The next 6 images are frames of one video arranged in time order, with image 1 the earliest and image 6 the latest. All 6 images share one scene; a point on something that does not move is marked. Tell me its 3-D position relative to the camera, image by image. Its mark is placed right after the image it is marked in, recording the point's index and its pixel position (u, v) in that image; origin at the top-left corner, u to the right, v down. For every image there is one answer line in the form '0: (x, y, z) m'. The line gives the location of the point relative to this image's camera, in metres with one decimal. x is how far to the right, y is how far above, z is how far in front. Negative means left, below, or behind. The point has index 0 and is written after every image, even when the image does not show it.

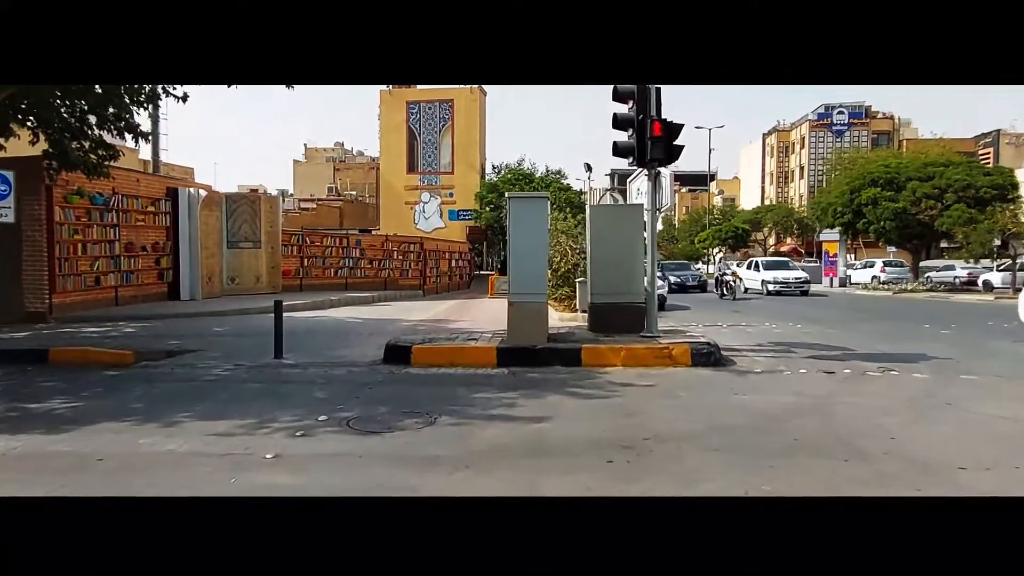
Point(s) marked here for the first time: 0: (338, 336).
0: (-3.9, -1.1, +15.6) m
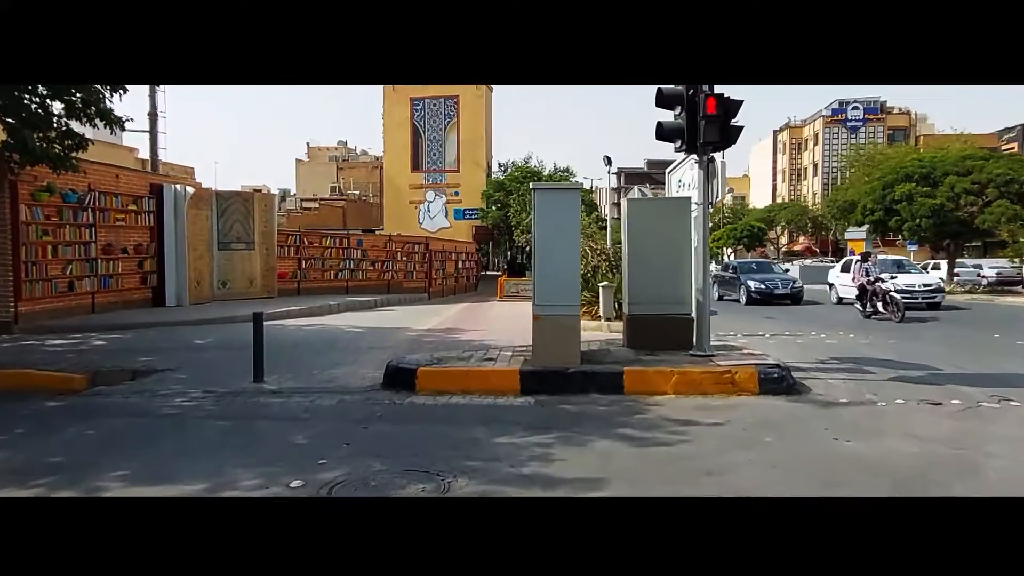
0: (-3.5, -1.2, +13.7) m
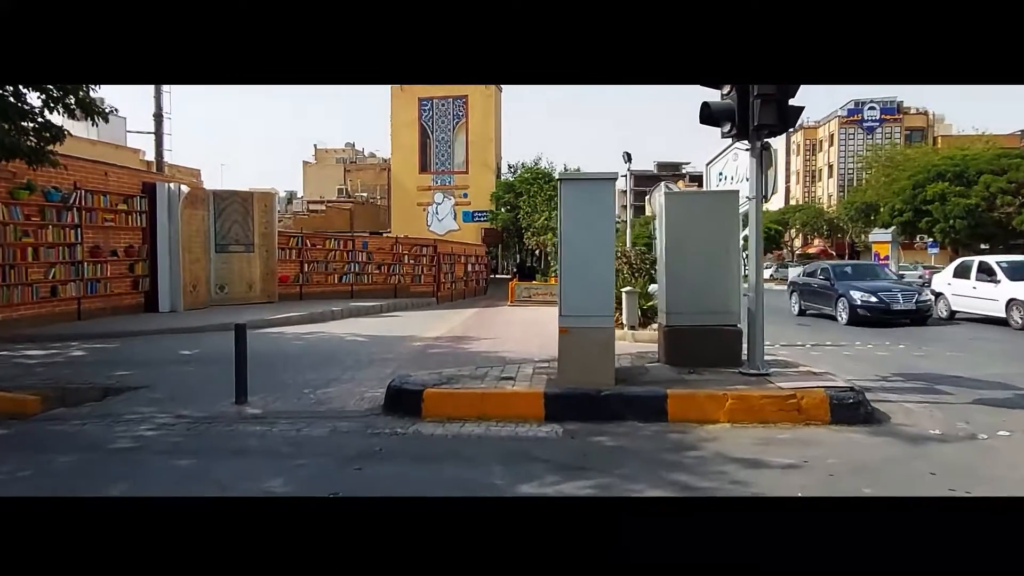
0: (-3.2, -1.3, +12.4) m
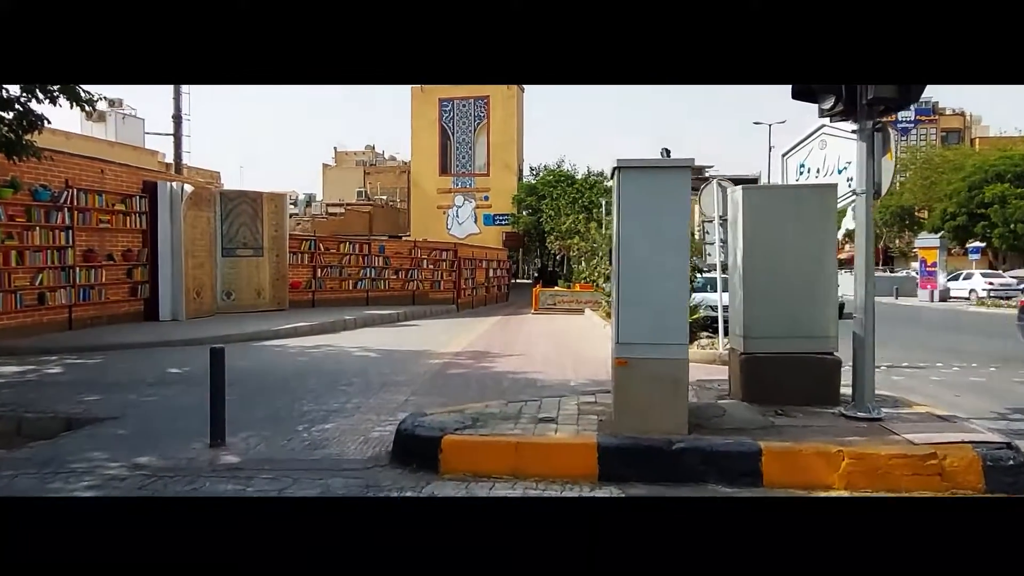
0: (-2.7, -1.5, +10.7) m
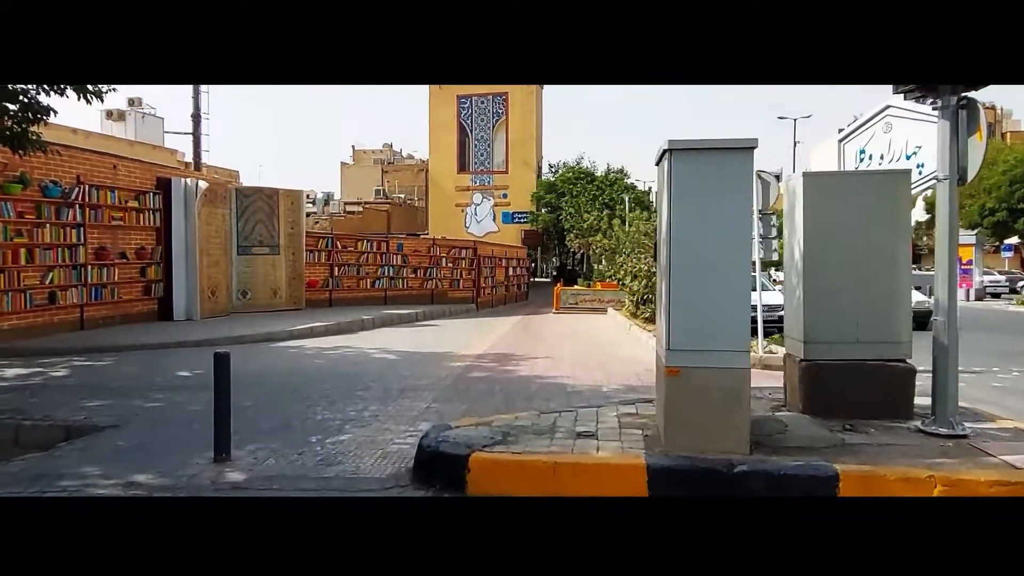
0: (-2.3, -1.5, +10.0) m
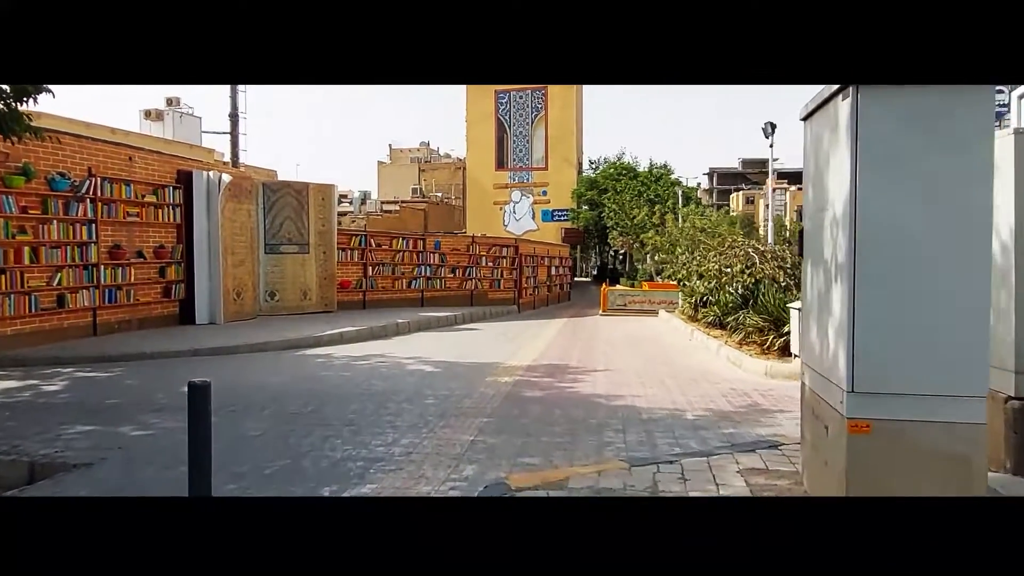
0: (-1.5, -1.5, +8.3) m
